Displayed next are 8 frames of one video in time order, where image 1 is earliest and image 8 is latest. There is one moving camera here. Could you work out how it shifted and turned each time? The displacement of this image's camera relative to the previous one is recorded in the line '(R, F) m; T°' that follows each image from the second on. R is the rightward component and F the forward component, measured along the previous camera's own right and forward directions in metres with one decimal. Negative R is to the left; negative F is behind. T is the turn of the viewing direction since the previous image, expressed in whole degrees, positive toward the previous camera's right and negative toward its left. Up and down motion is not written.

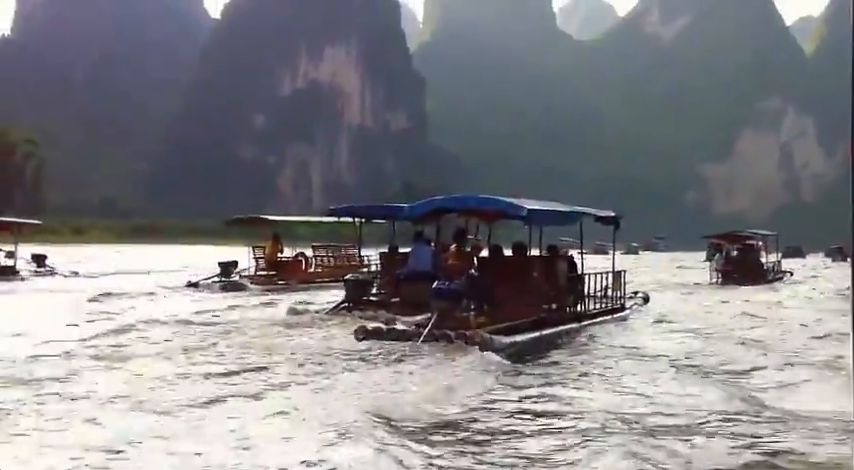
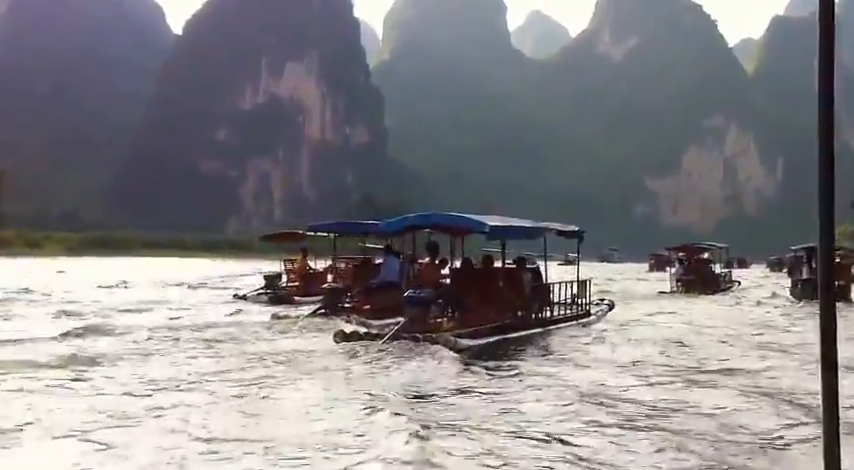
(-1.1, -0.8) m; +4°
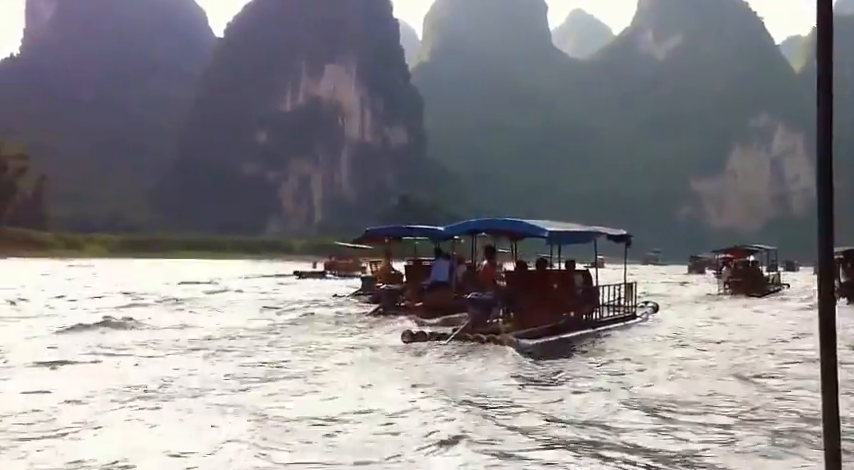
(-0.7, +0.1) m; -1°
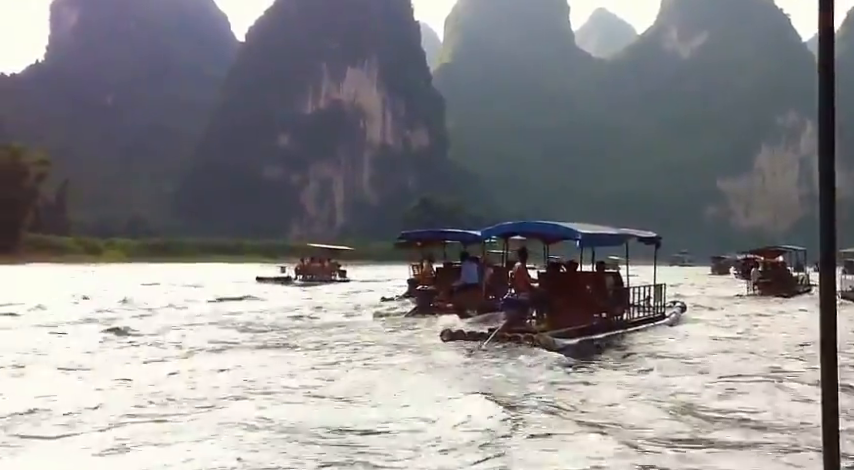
(-0.7, +0.1) m; 0°
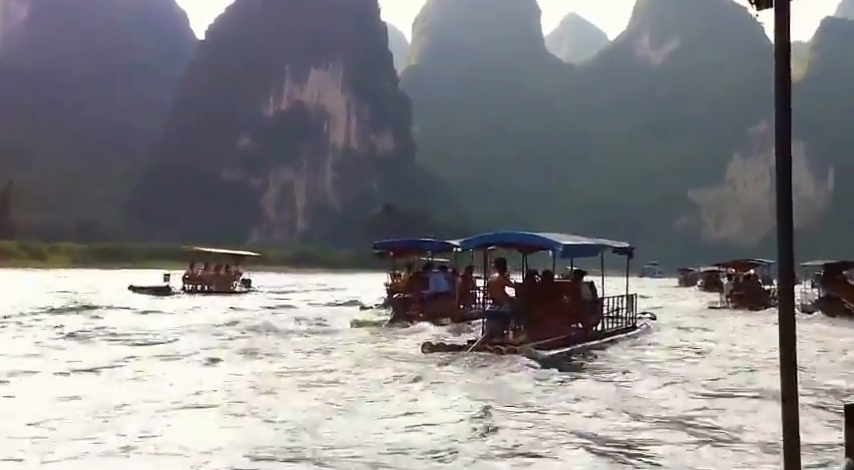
(-0.3, +0.9) m; +2°
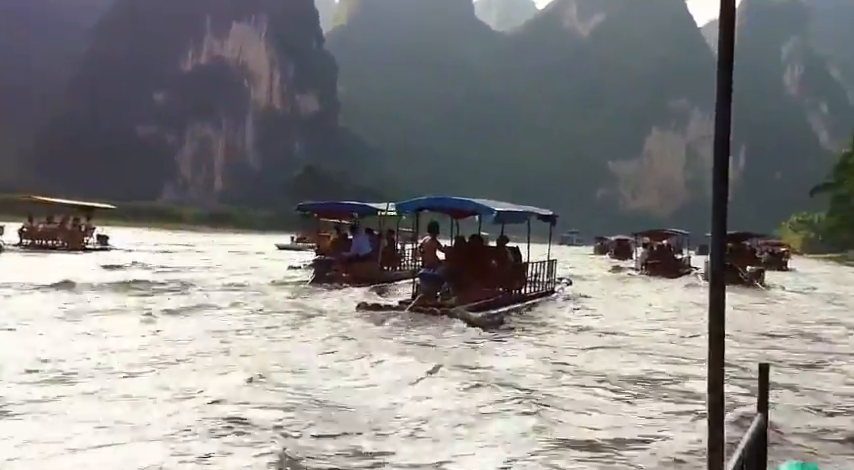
(-0.6, +0.2) m; +5°
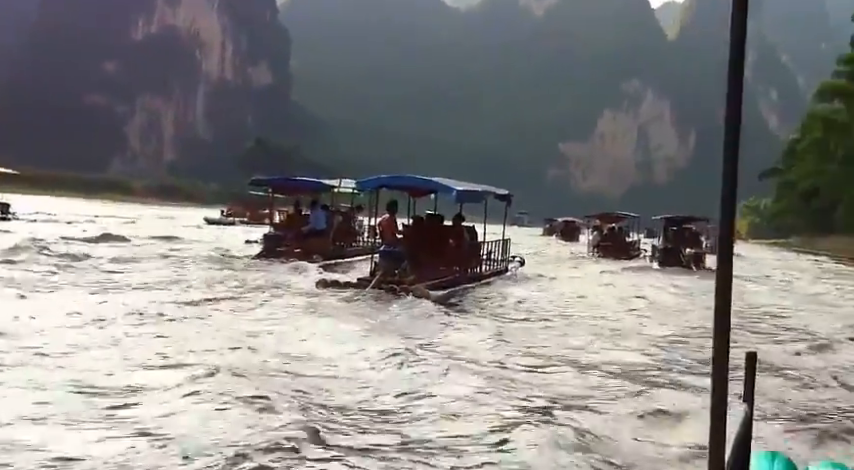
(-0.5, +0.1) m; +3°
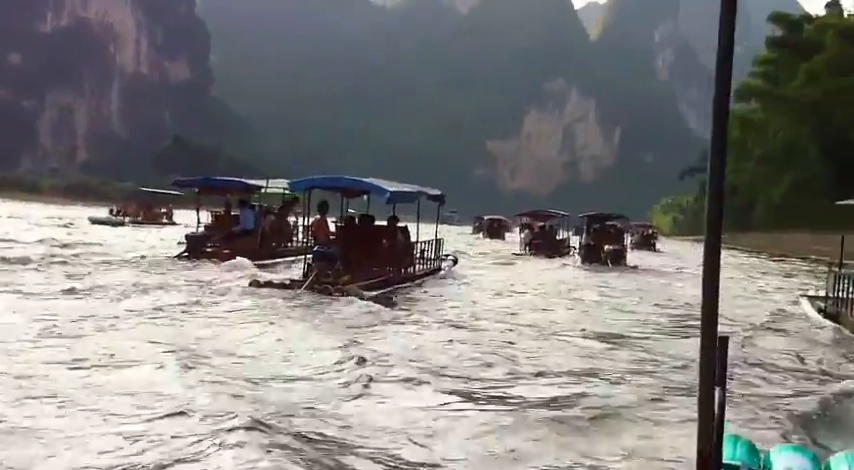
(-0.9, +0.6) m; +5°
